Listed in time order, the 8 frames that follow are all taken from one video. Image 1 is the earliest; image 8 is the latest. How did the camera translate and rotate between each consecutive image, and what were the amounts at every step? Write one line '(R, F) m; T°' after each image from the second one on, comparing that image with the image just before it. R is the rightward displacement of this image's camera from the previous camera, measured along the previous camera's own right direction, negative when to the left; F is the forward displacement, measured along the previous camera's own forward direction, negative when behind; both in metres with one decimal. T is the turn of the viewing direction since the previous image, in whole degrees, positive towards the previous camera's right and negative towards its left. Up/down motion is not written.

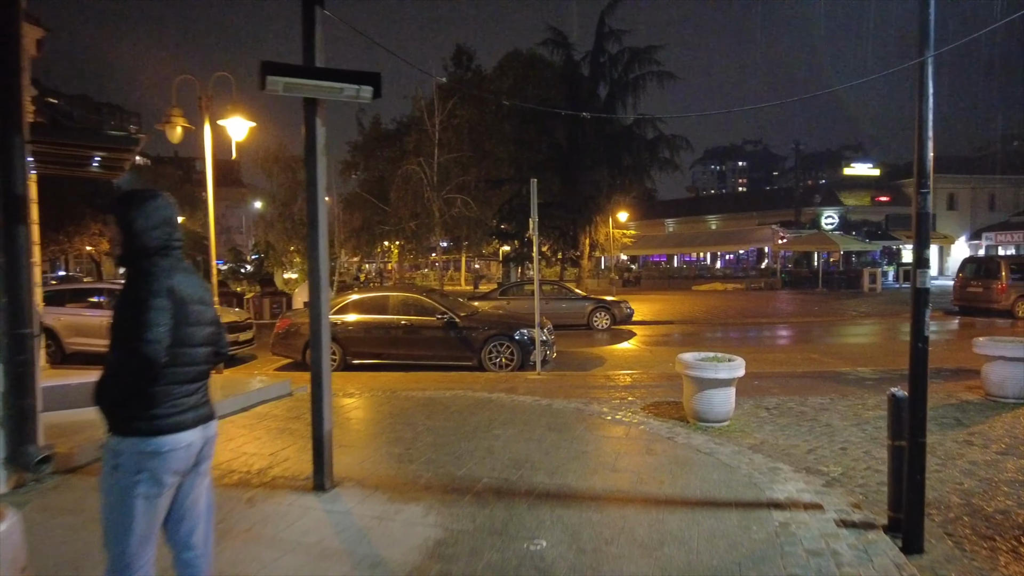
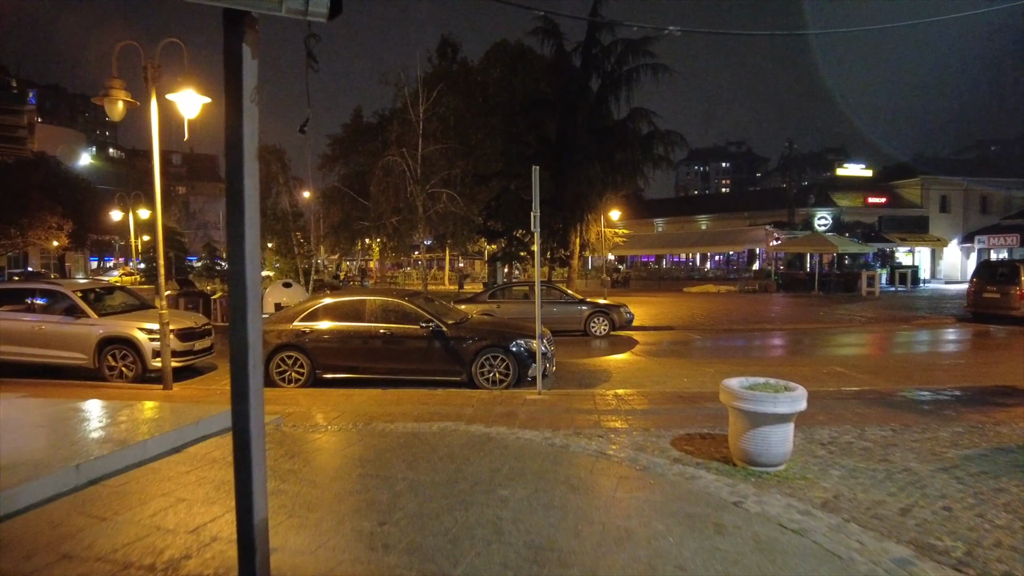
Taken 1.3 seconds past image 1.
(-0.2, +1.4) m; +2°
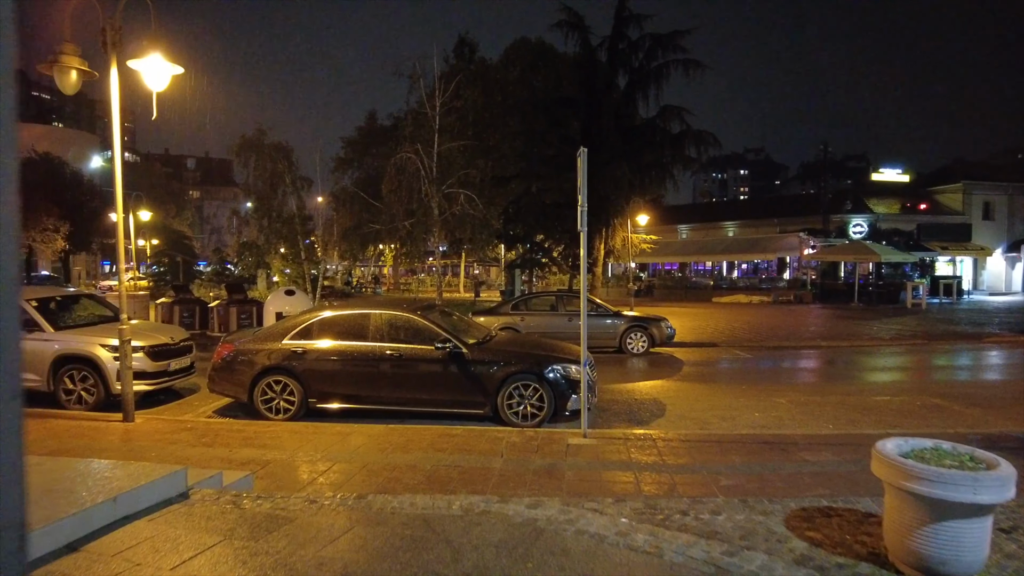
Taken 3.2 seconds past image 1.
(-0.3, +1.8) m; -1°
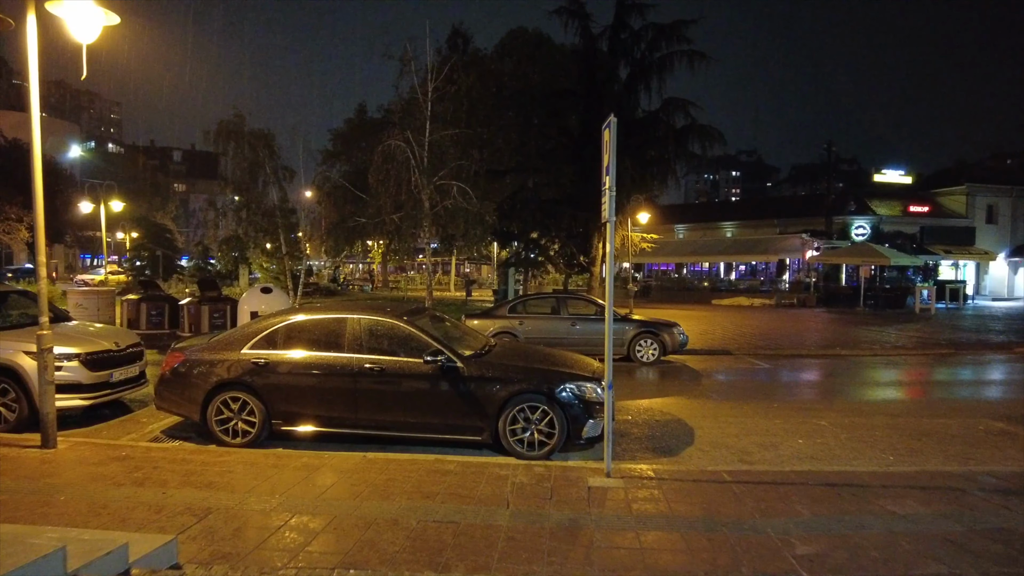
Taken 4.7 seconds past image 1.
(-0.2, +1.4) m; +1°
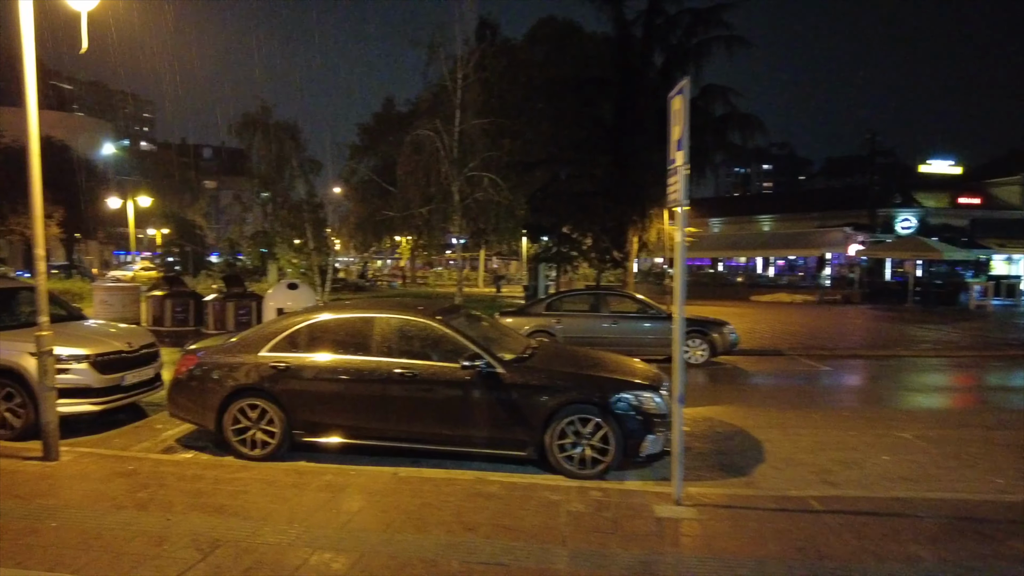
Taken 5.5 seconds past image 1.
(-0.2, +0.8) m; -2°
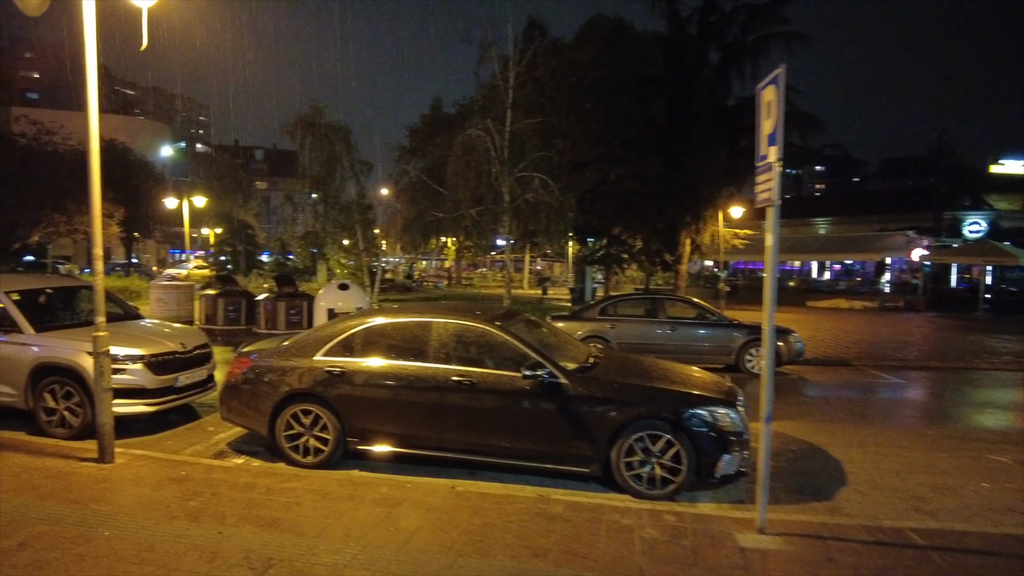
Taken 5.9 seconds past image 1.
(-0.2, +0.3) m; -4°
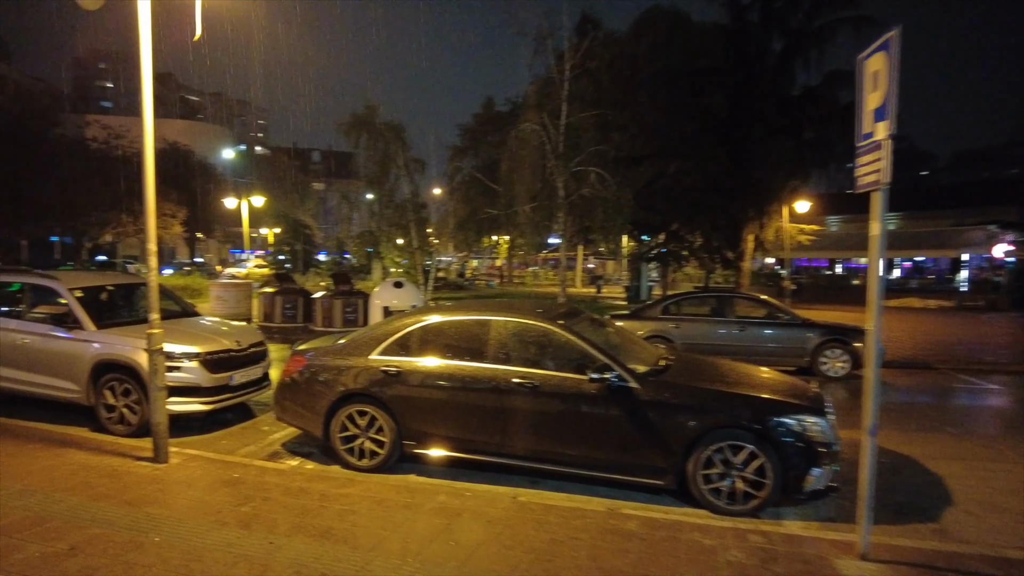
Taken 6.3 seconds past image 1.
(-0.1, +0.4) m; -4°
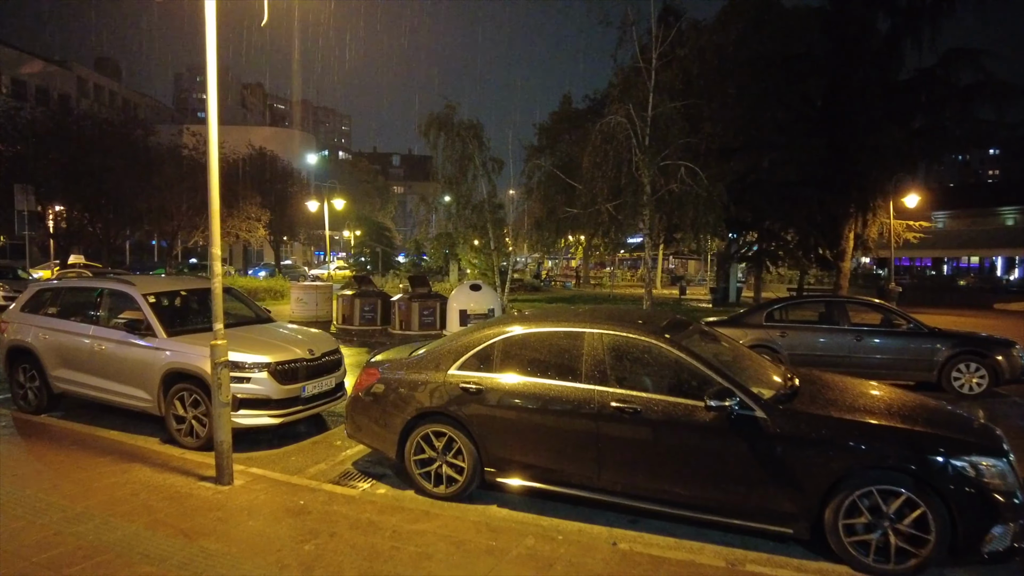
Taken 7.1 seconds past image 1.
(-0.2, +0.7) m; -6°
